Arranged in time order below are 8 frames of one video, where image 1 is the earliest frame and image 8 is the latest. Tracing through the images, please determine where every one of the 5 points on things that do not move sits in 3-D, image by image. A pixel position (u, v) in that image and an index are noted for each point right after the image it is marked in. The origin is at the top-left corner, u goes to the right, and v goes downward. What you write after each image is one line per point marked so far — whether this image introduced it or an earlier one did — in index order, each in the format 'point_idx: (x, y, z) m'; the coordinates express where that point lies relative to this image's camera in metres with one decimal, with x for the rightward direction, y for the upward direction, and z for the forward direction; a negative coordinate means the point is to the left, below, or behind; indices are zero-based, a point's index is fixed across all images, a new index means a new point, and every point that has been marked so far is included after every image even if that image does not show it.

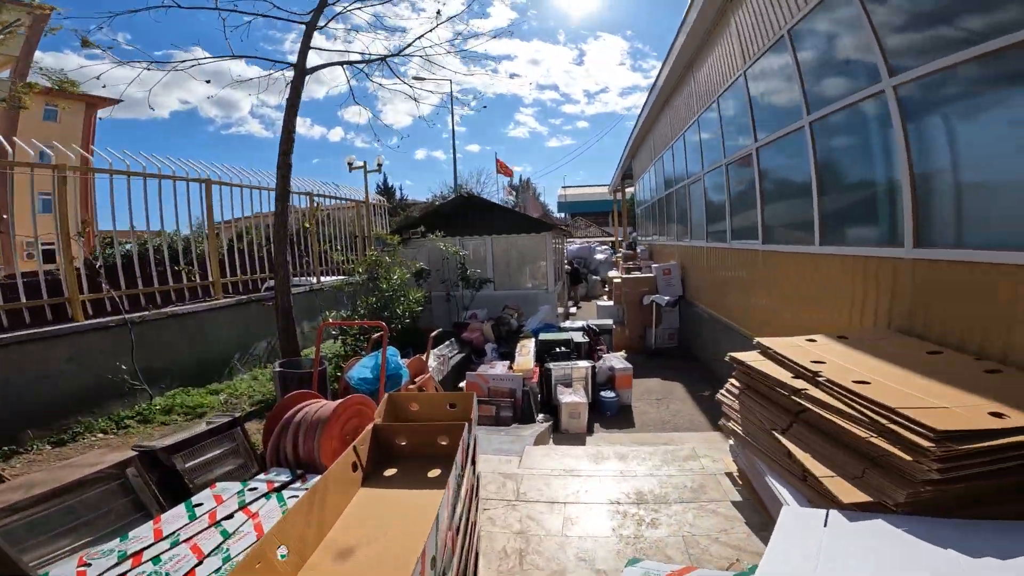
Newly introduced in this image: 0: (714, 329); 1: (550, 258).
0: (+3.1, -0.7, +8.2) m
1: (+0.8, +0.6, +10.5) m
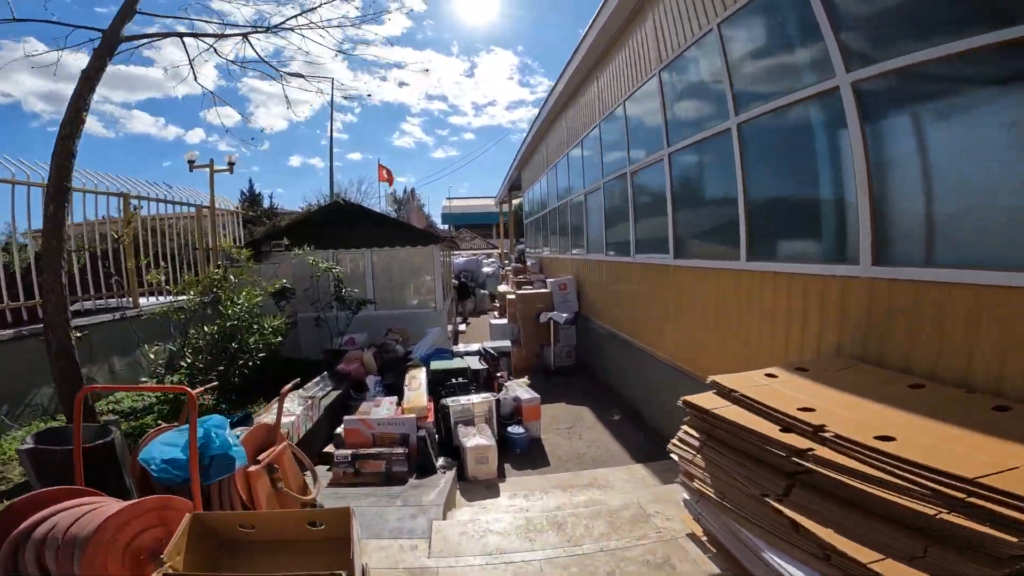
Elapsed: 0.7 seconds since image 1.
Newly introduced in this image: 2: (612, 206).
0: (+1.5, -0.9, +7.8) m
1: (-1.3, +0.3, +9.4) m
2: (+1.6, +1.3, +8.2) m
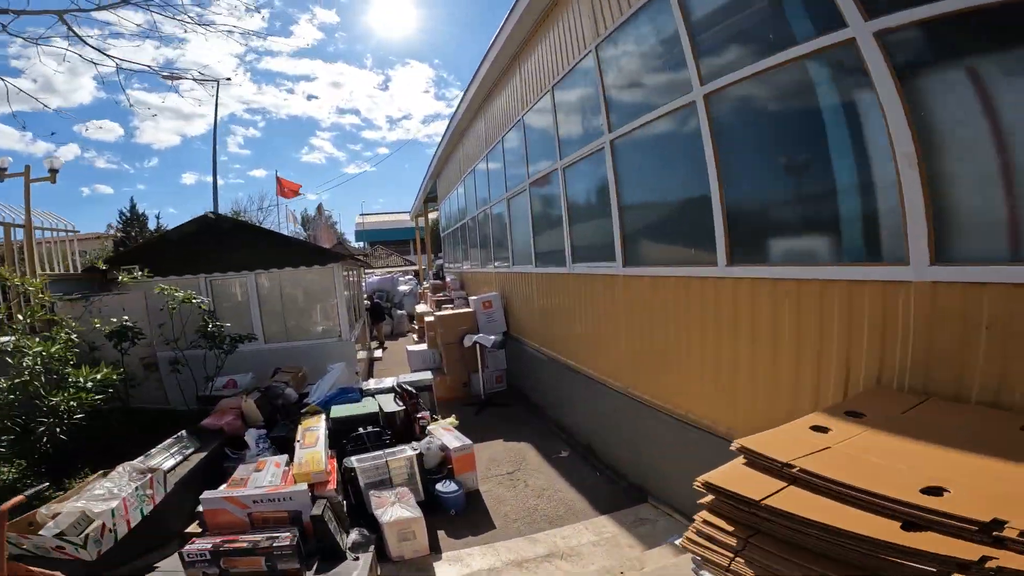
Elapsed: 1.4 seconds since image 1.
0: (+0.5, -1.1, +6.9) m
1: (-2.7, -0.1, +8.1) m
2: (+0.4, +1.1, +7.3) m
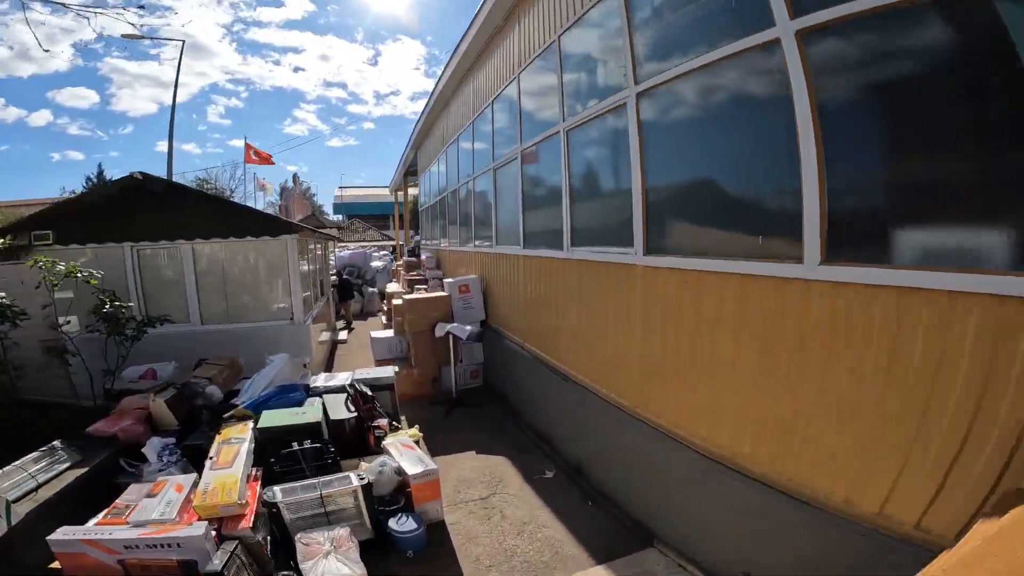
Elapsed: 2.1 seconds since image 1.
0: (+0.2, -1.0, +5.9) m
1: (-2.9, +0.3, +7.0) m
2: (+0.2, +1.3, +6.3) m
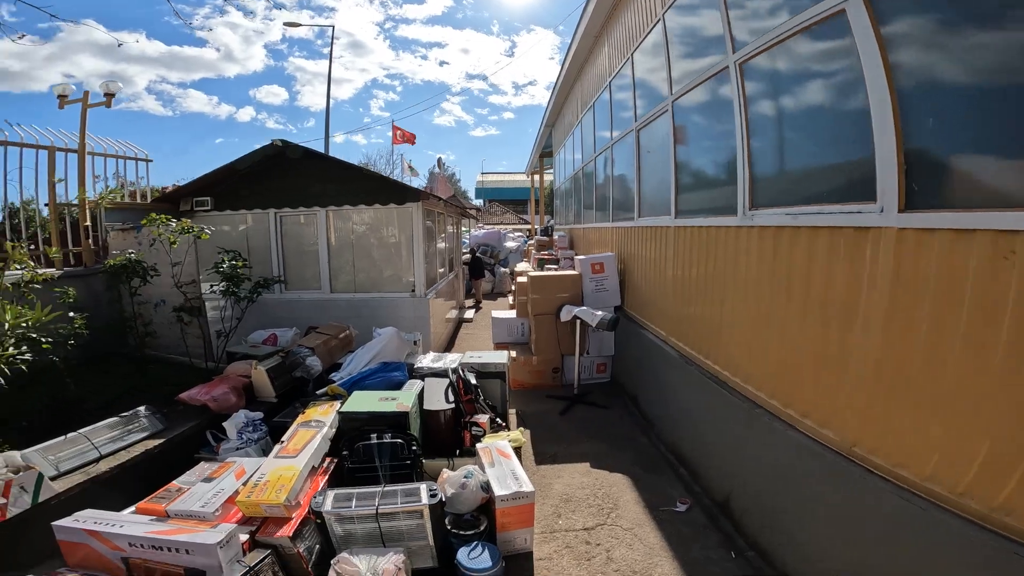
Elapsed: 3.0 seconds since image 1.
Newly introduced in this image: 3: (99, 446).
0: (+1.4, -0.7, +4.8) m
1: (-1.3, +0.6, +6.6) m
2: (+1.6, +1.5, +5.1) m
3: (-2.6, -1.0, +3.2) m
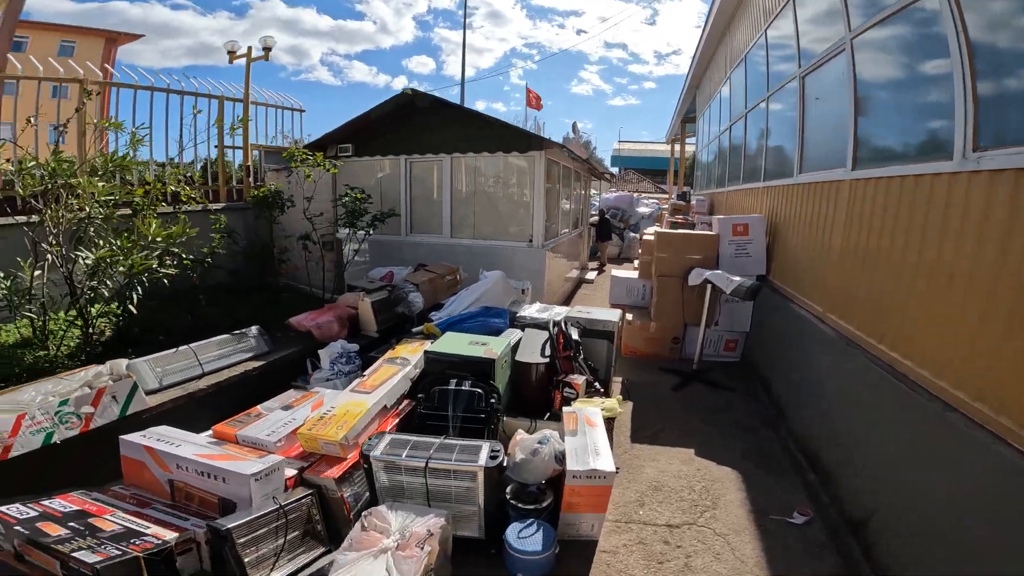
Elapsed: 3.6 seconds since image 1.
0: (+2.2, -0.5, +3.9) m
1: (+0.1, +1.1, +6.3) m
2: (+2.5, +1.8, +4.1) m
3: (-2.1, -0.5, +3.4) m
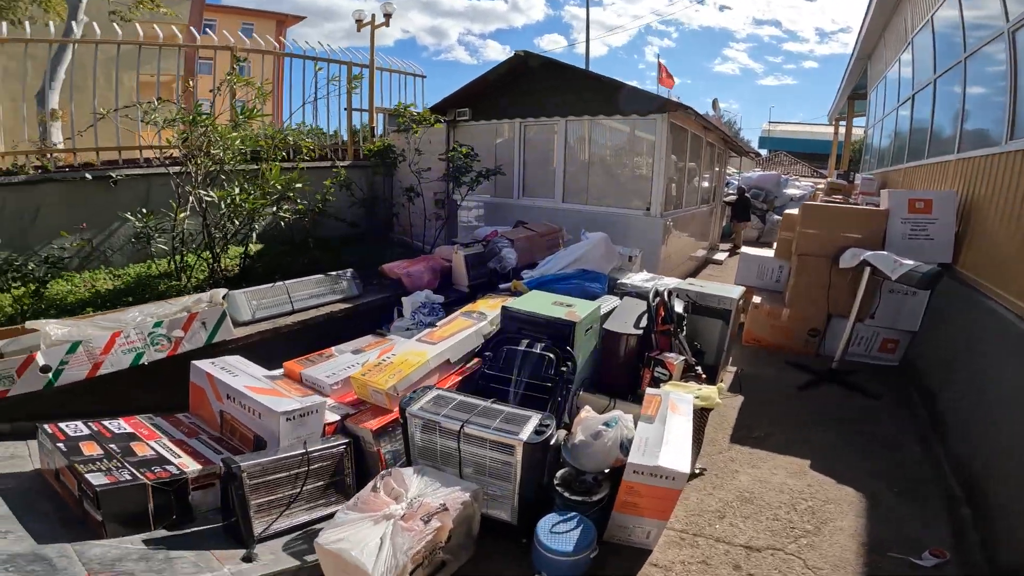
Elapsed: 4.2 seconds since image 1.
0: (+2.7, -0.4, +2.9) m
1: (+1.4, +1.4, +5.7) m
2: (+3.2, +1.8, +2.9) m
3: (-1.5, -0.2, +3.5) m
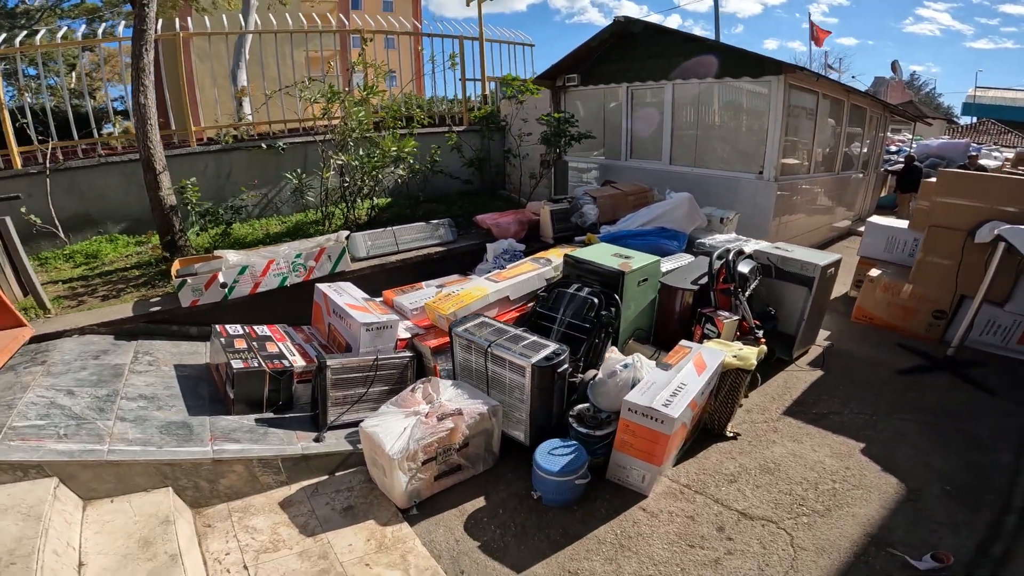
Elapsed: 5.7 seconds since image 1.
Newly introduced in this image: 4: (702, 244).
0: (+3.0, -0.3, +2.5) m
1: (+2.5, +1.7, +5.3) m
2: (+3.5, +1.9, +2.2) m
3: (-0.9, +0.2, +4.1) m
4: (+1.3, +0.2, +3.9) m
